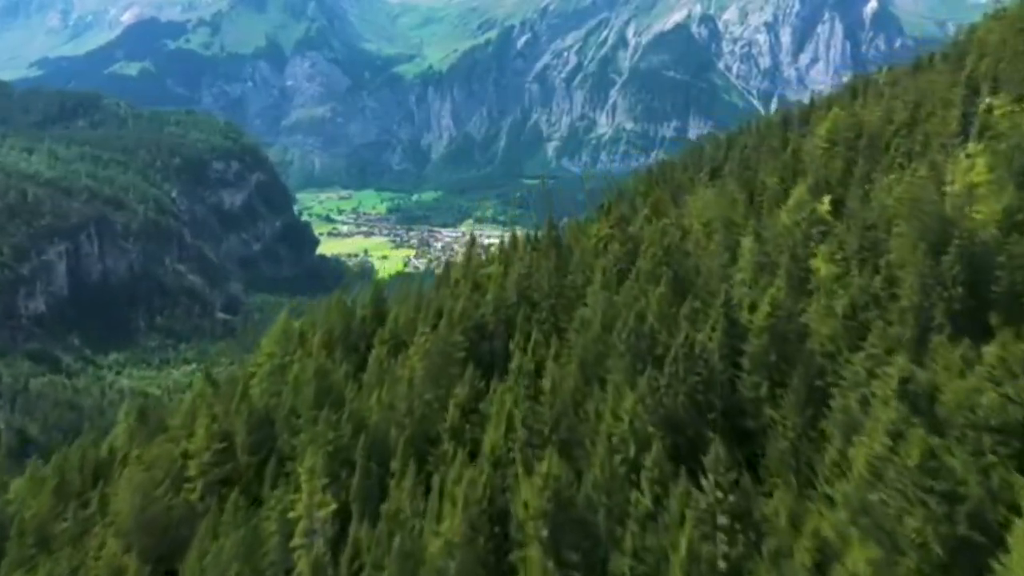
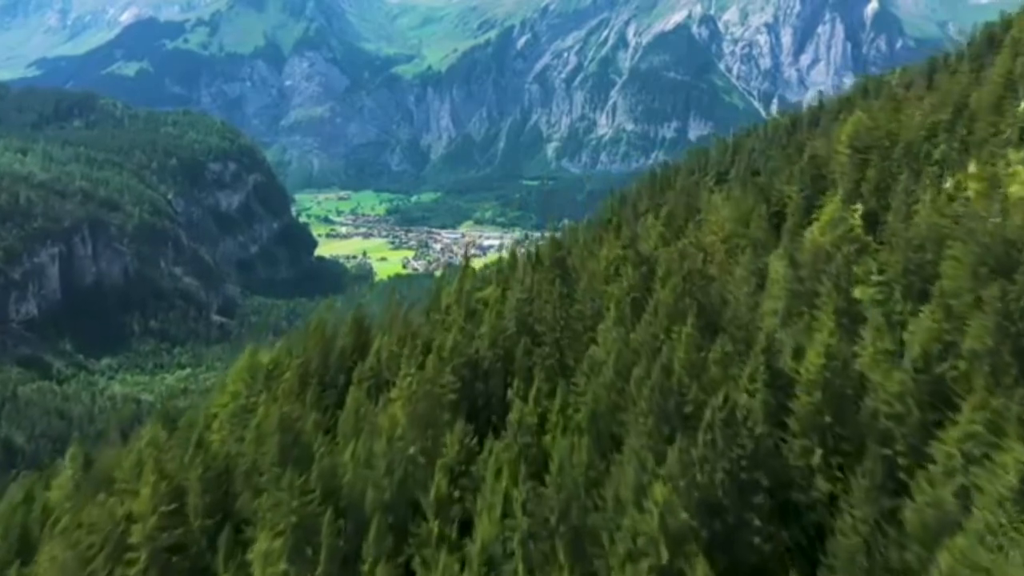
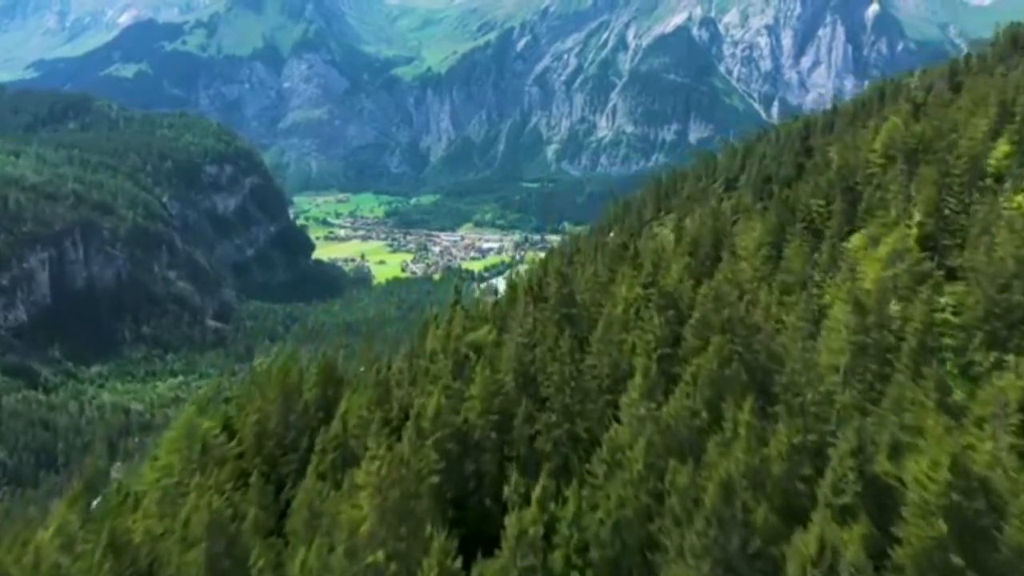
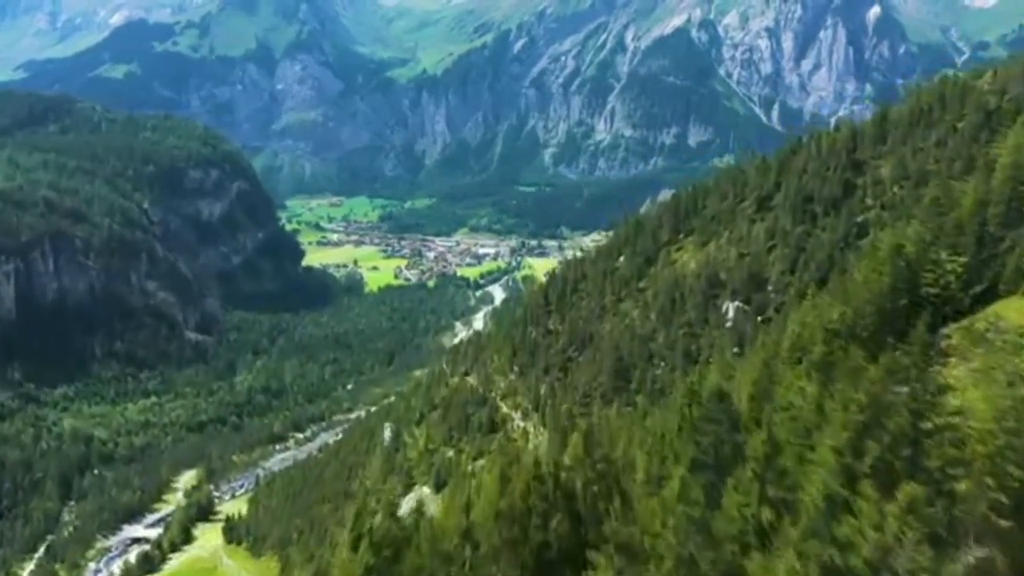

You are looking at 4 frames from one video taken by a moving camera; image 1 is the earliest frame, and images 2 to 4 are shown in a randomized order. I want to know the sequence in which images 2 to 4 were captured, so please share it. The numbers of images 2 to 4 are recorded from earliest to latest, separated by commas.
2, 3, 4
